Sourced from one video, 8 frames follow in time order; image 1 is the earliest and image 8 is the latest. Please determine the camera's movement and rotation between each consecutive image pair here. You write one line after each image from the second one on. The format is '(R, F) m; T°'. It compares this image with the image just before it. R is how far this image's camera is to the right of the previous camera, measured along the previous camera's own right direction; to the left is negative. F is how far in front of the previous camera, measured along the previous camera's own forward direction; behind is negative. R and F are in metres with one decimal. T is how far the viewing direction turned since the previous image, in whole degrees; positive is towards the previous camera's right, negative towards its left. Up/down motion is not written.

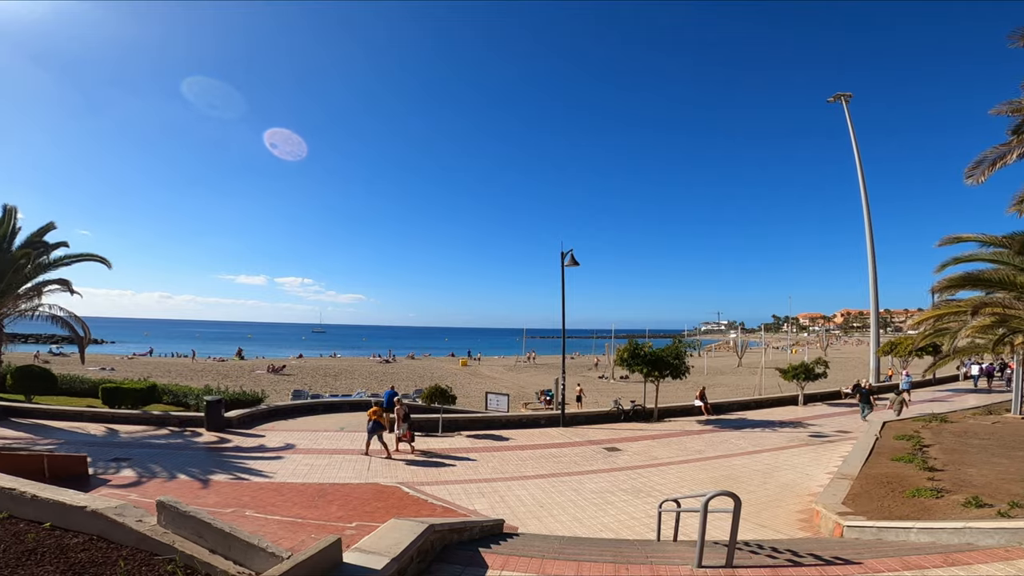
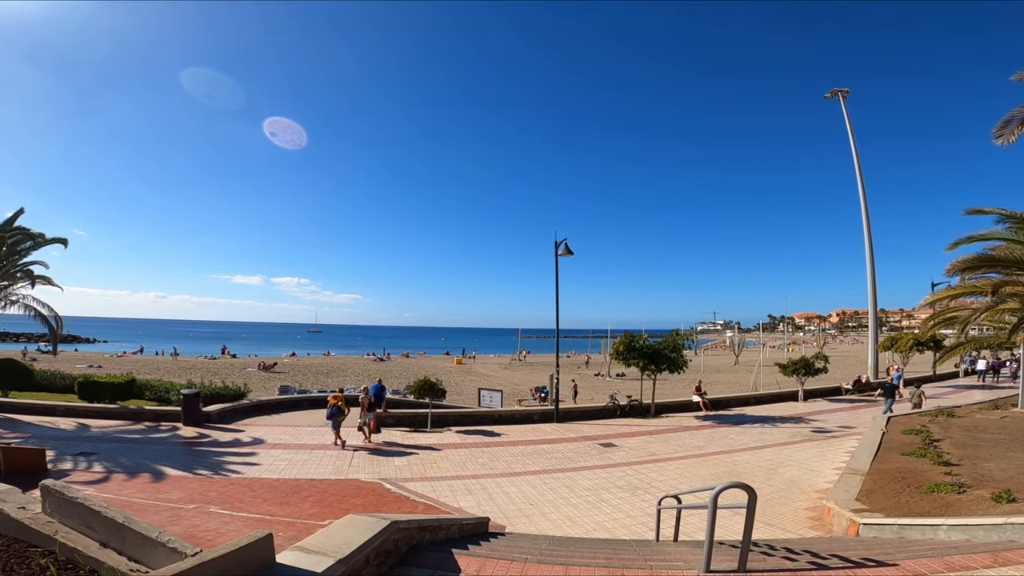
(+0.1, +0.5) m; 0°
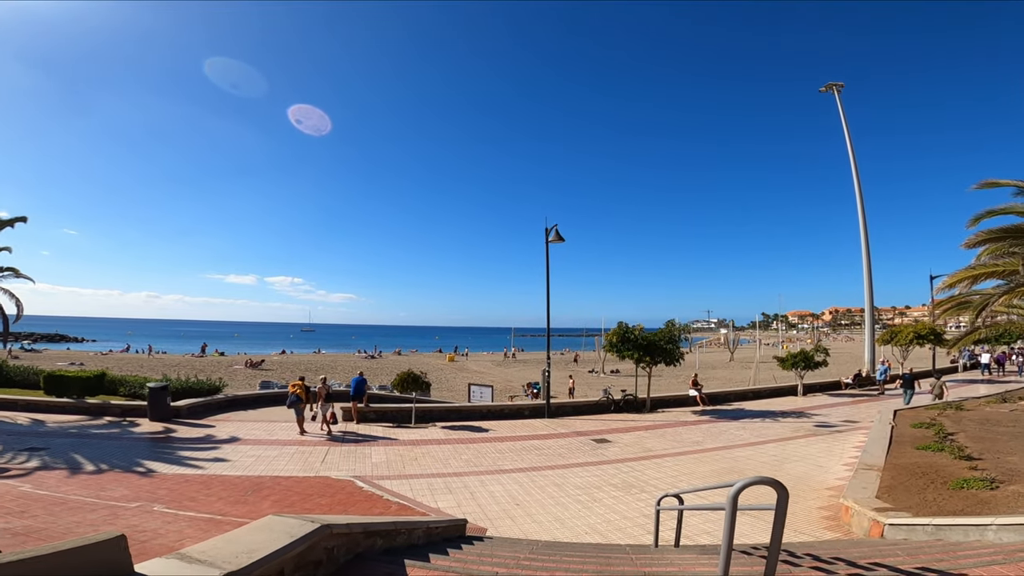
(+0.2, +0.7) m; +1°
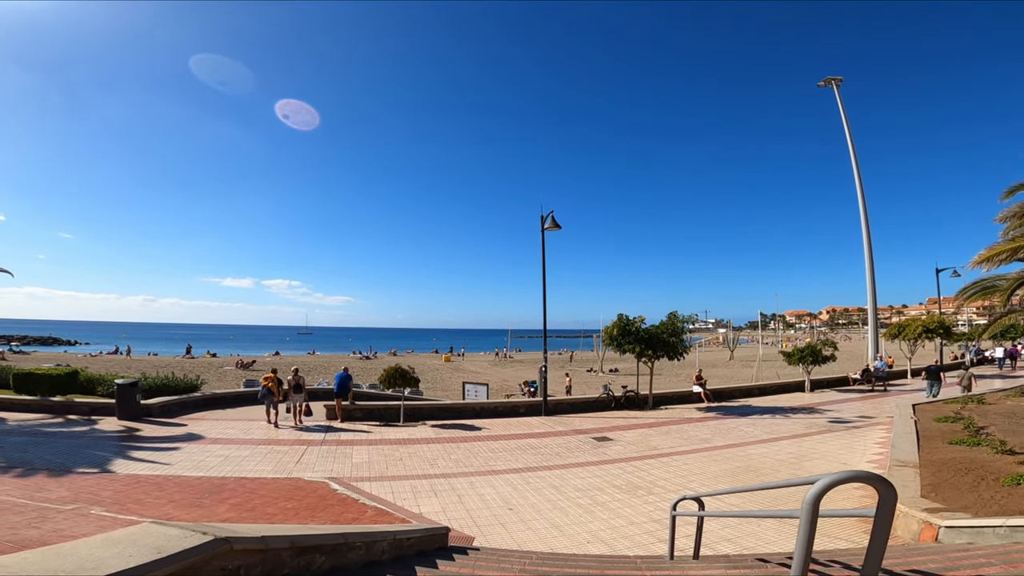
(+0.1, +0.8) m; 0°
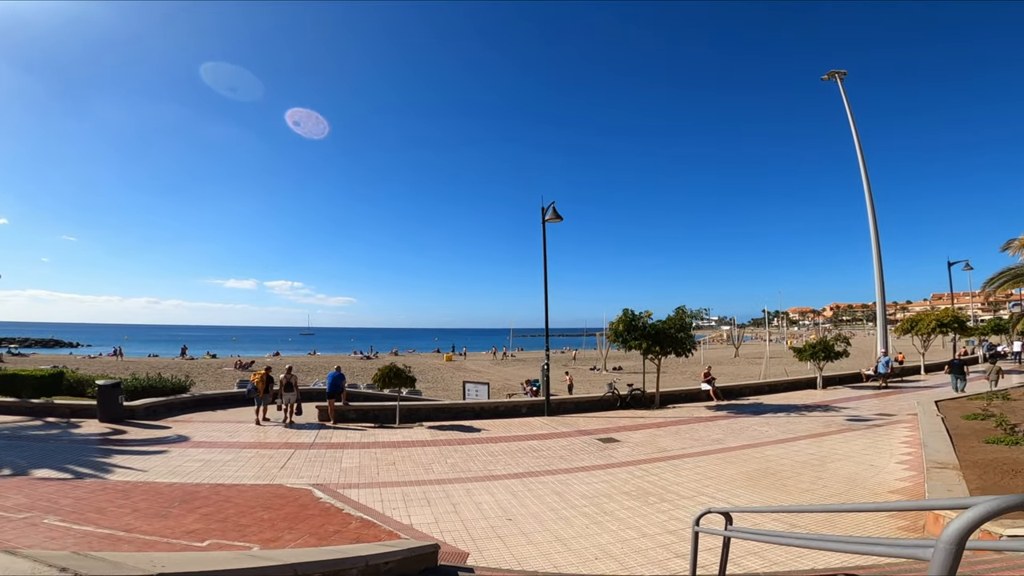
(+0.1, +0.6) m; 0°
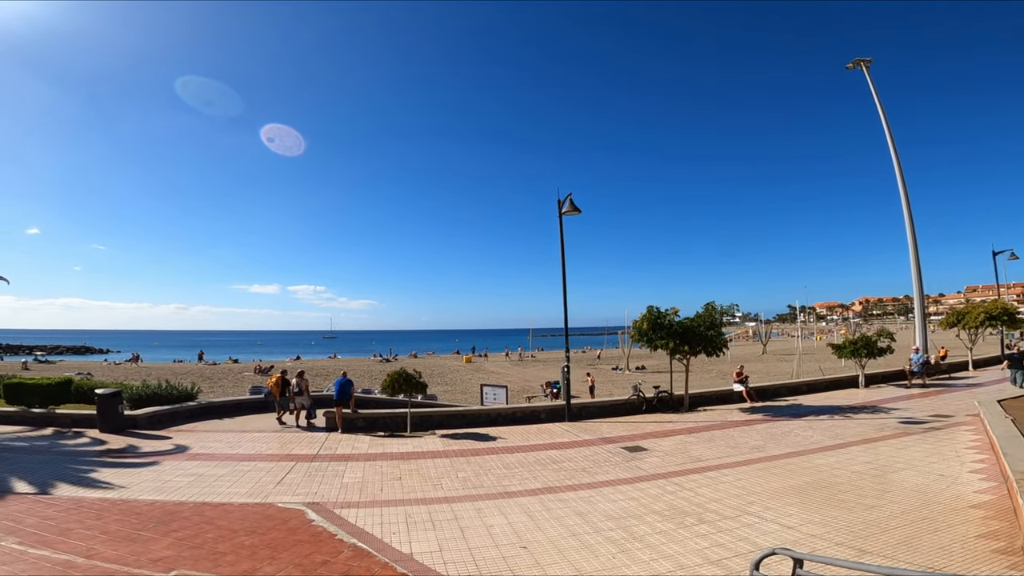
(+0.1, +0.8) m; -2°
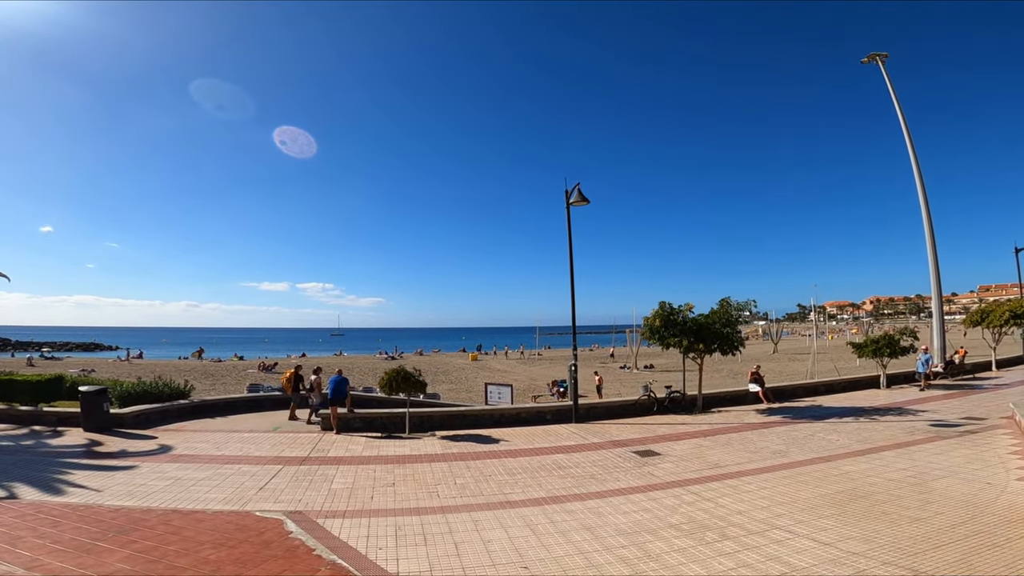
(+0.1, +0.6) m; -1°
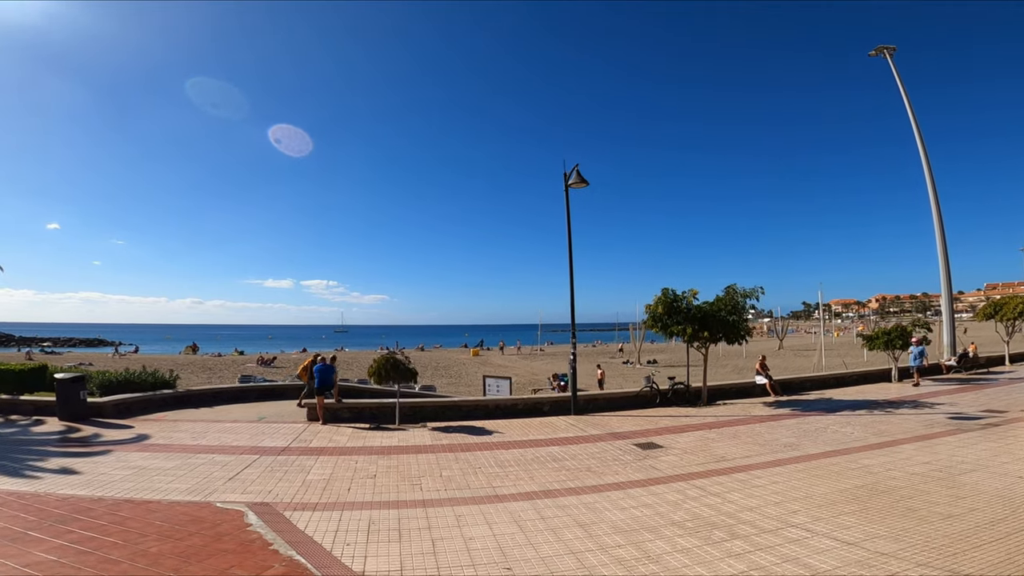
(+0.2, +0.5) m; 0°
